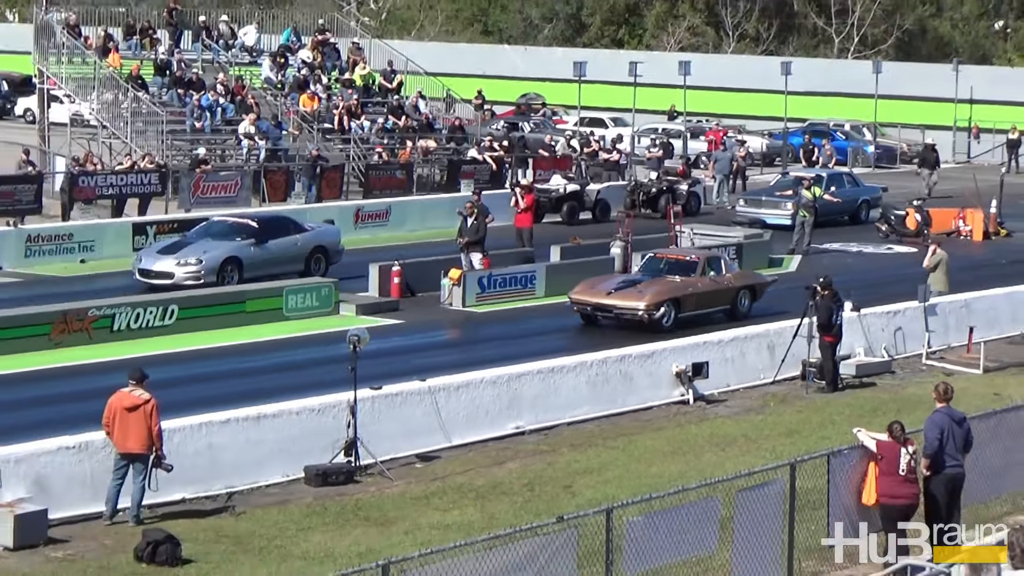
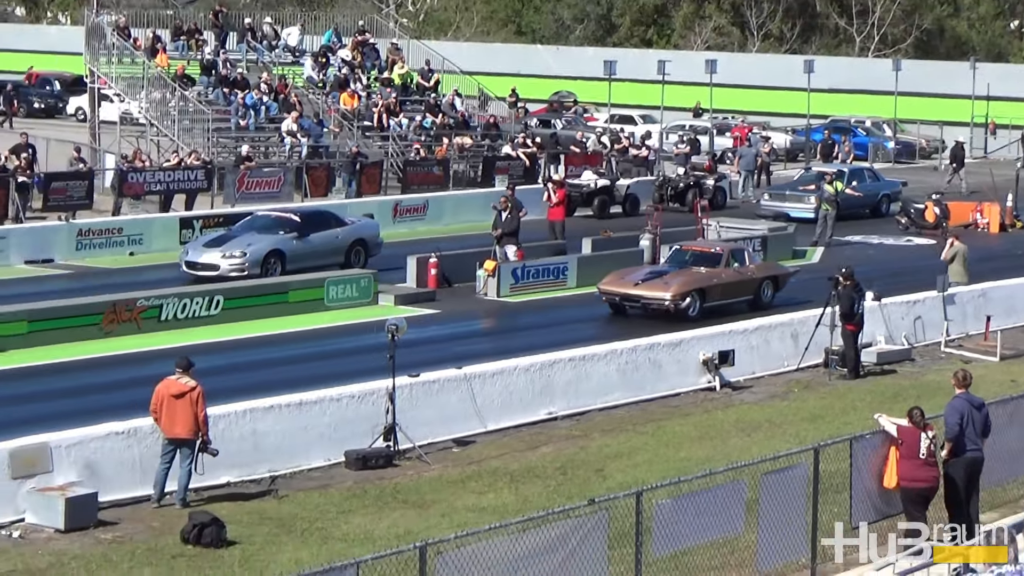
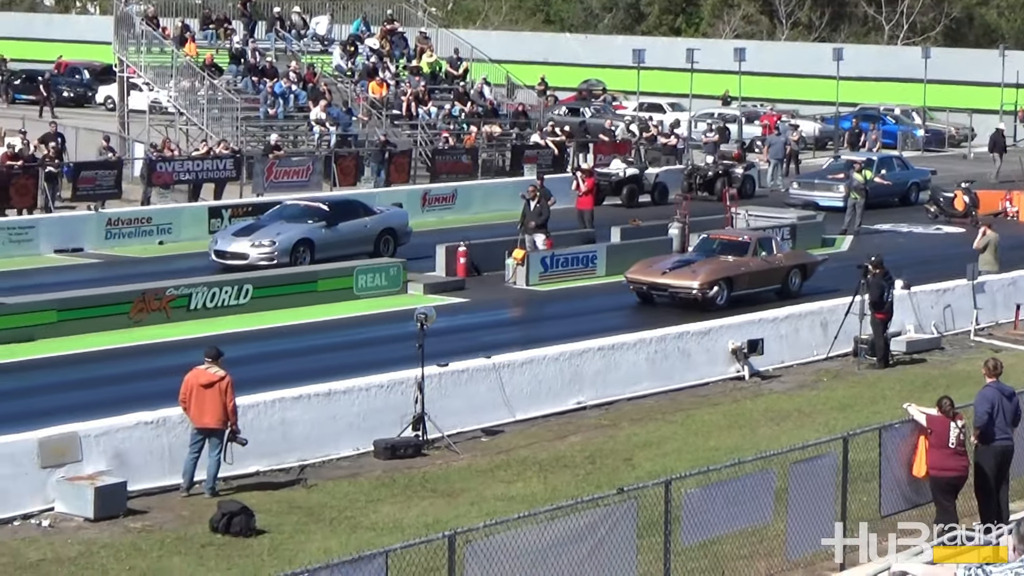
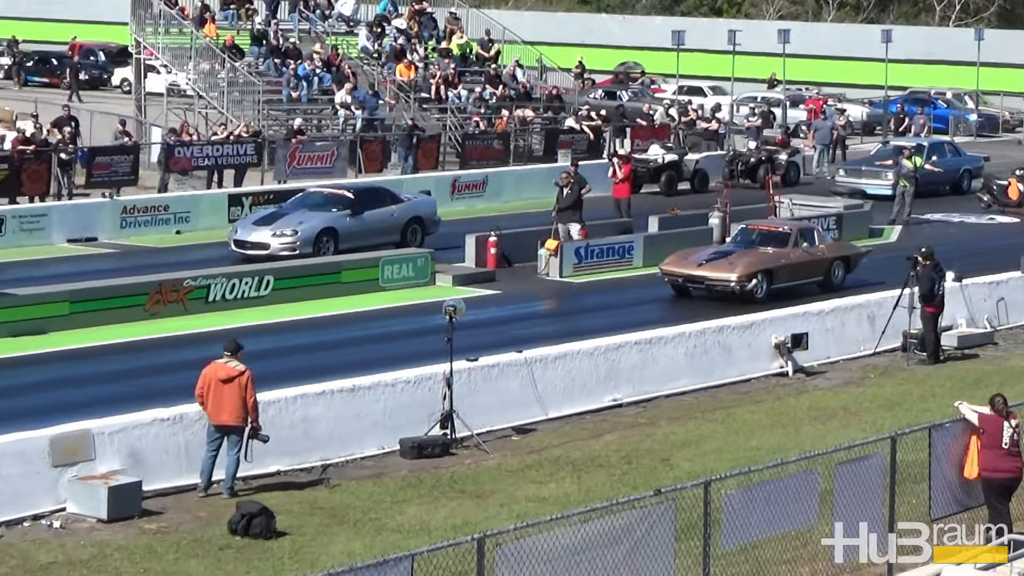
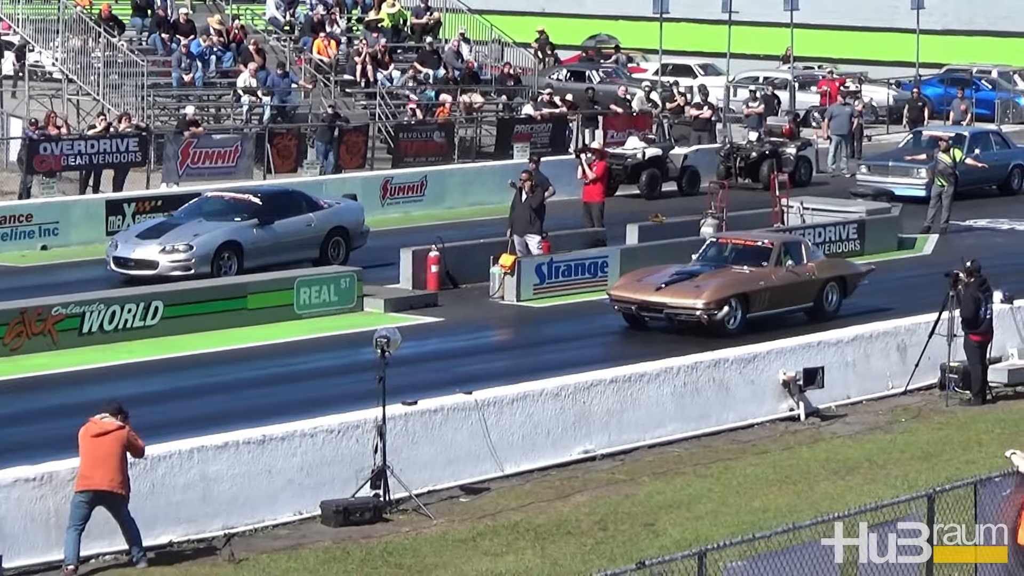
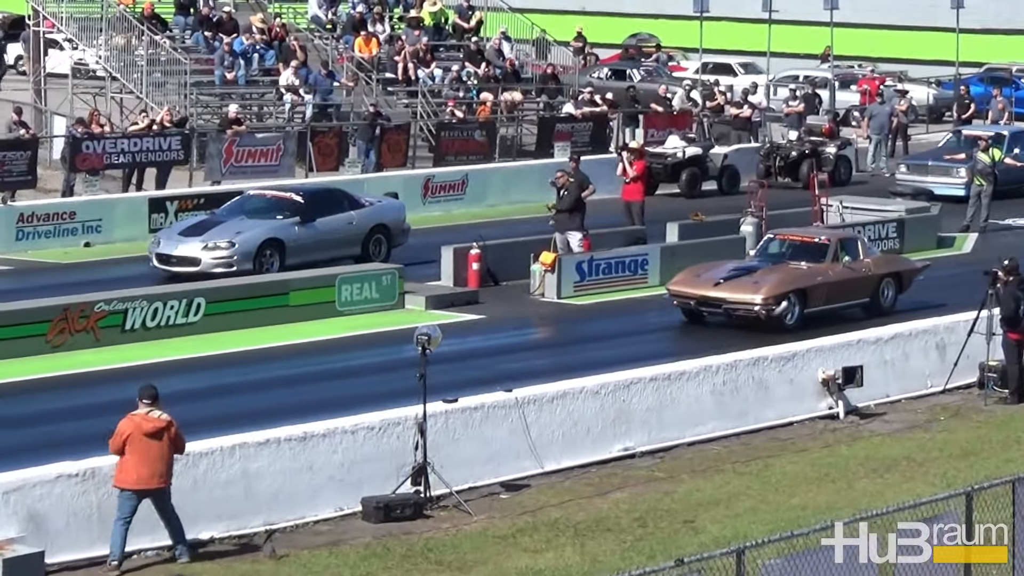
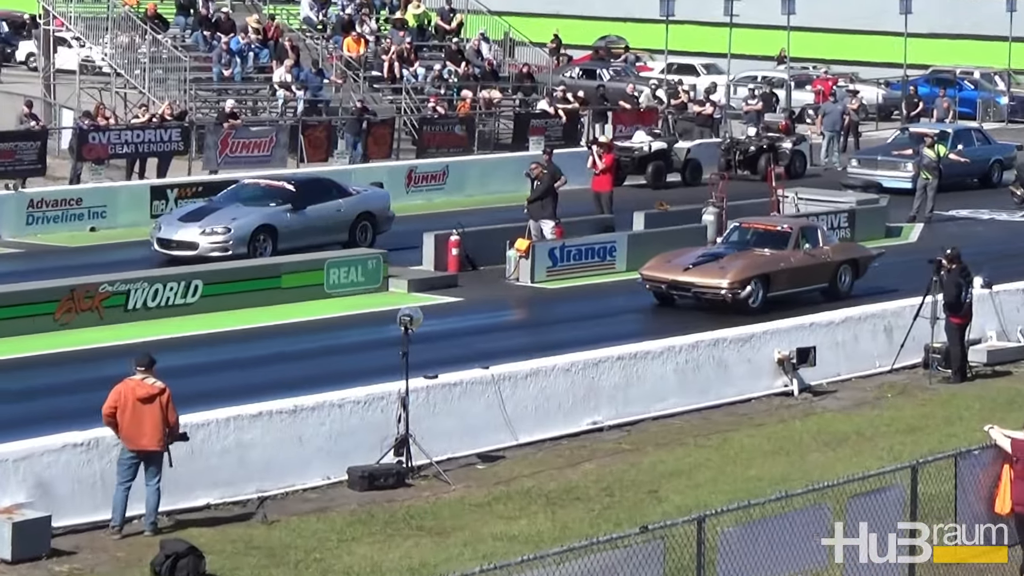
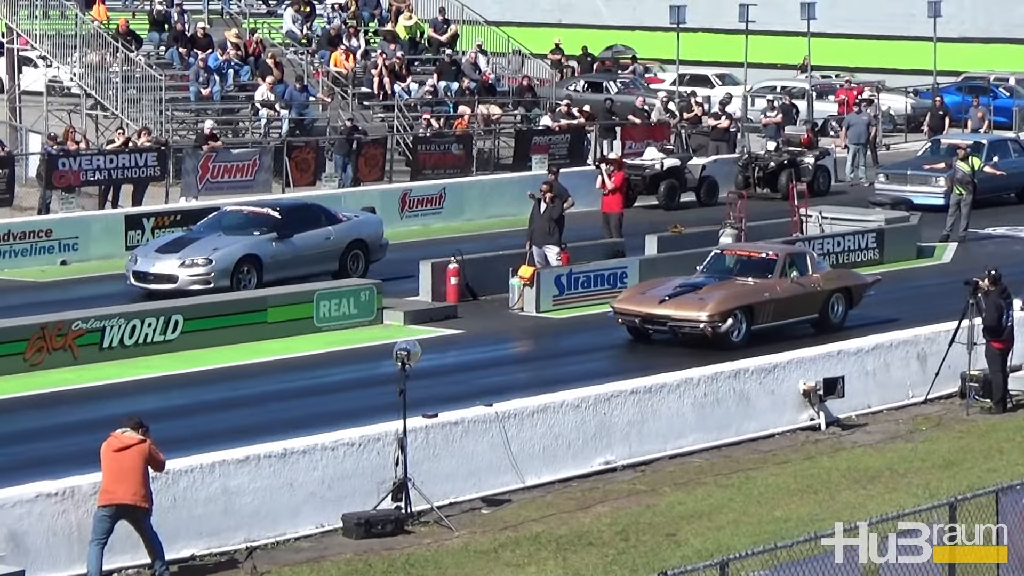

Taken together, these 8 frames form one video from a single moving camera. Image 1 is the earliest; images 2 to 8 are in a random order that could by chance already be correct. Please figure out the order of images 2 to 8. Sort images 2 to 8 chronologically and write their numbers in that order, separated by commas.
2, 3, 4, 7, 6, 5, 8
